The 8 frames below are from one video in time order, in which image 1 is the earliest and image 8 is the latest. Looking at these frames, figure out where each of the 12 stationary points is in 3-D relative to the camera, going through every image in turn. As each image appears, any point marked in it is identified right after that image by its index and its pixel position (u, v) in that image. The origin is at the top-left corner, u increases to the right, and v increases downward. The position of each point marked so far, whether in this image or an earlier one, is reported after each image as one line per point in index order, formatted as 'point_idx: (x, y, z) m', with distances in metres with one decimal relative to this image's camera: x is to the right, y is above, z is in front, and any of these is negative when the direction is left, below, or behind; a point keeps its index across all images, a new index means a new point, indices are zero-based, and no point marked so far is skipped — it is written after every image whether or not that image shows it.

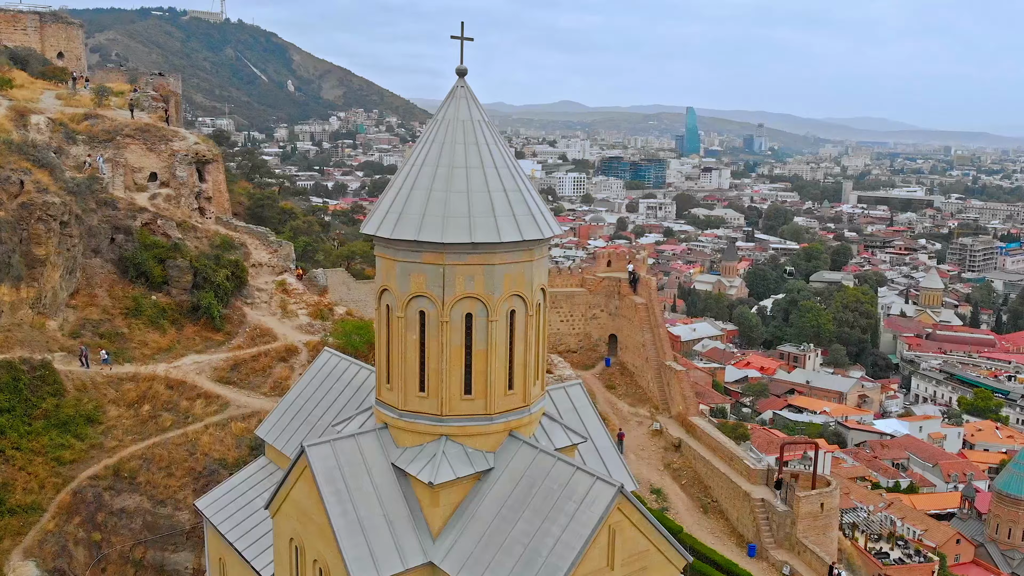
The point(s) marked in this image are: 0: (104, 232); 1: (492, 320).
0: (-7.8, +1.1, +17.4) m
1: (-0.2, -0.3, +8.8) m
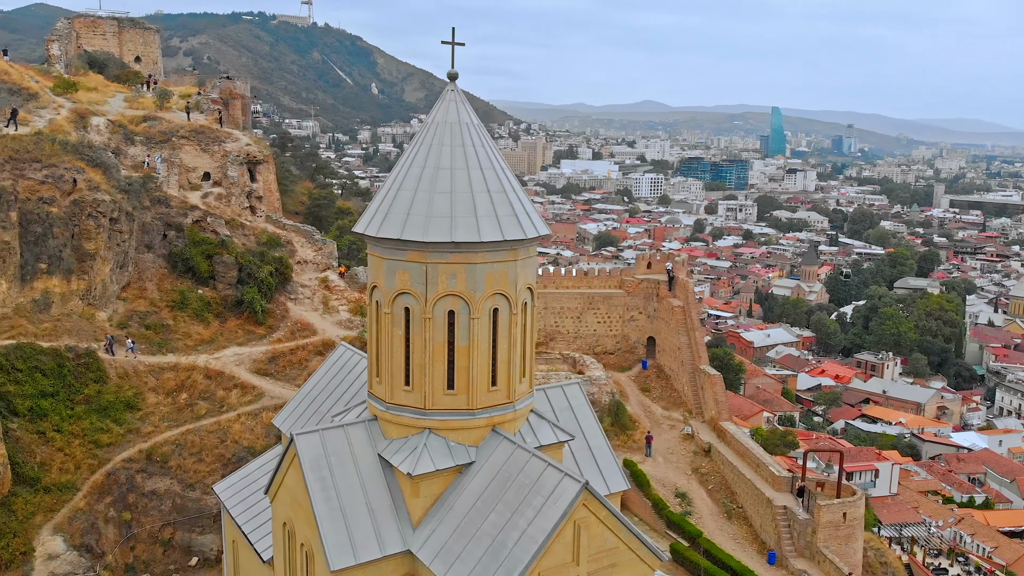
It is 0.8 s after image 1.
0: (-7.1, +1.2, +18.2) m
1: (-0.4, -0.3, +9.0) m
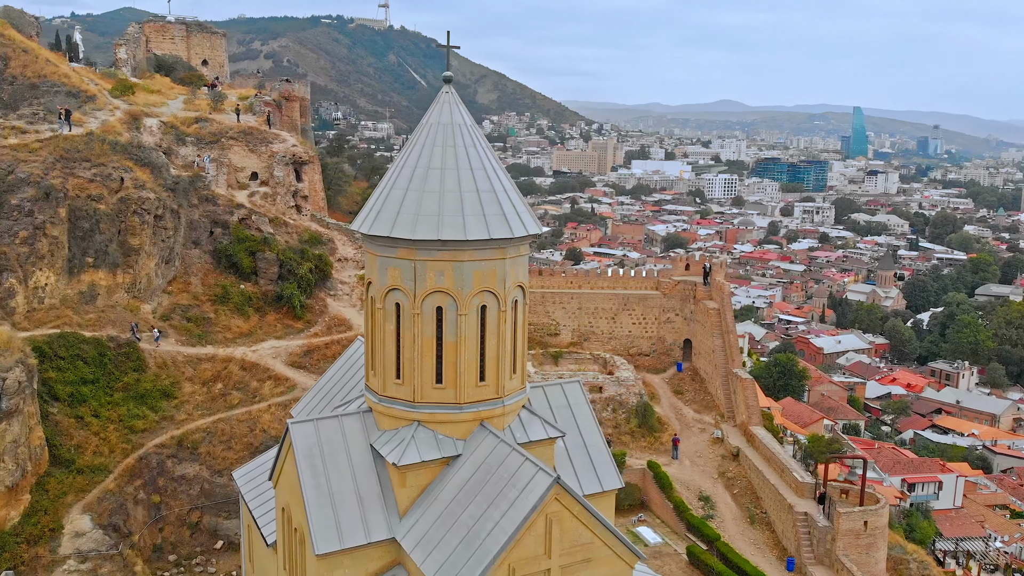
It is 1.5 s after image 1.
0: (-6.4, +1.3, +19.0) m
1: (-0.5, -0.3, +9.3) m
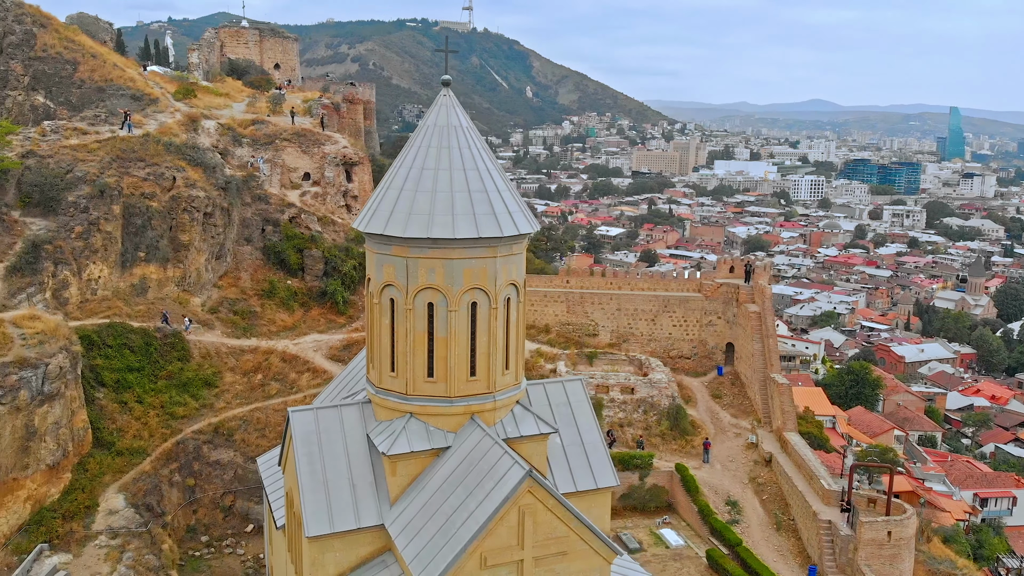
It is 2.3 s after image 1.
0: (-5.6, +1.4, +19.8) m
1: (-0.6, -0.2, +9.5) m
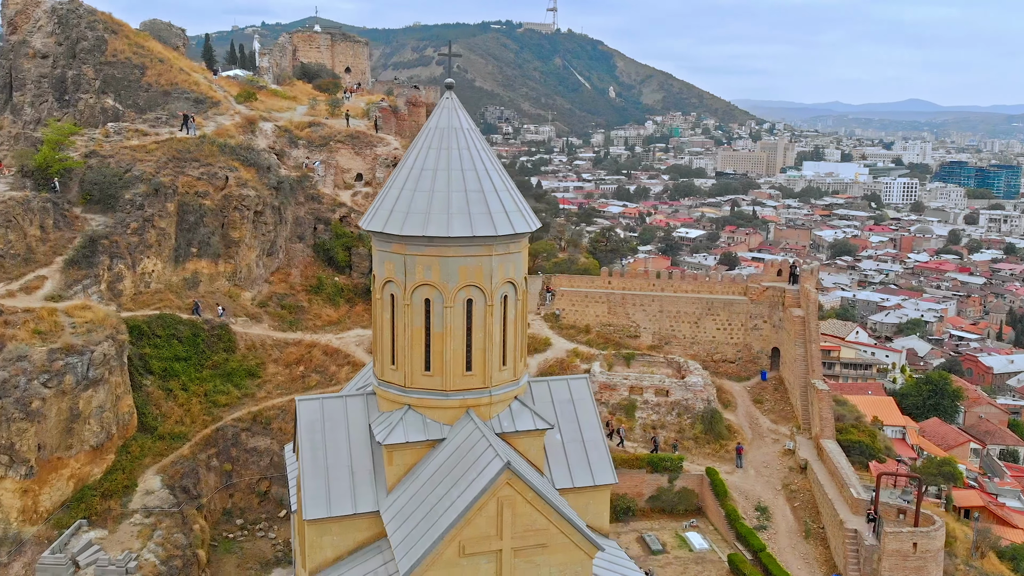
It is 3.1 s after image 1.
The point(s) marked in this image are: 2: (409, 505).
0: (-4.6, +1.5, +20.5) m
1: (-0.7, -0.2, +9.8) m
2: (-1.1, -2.2, +9.4) m
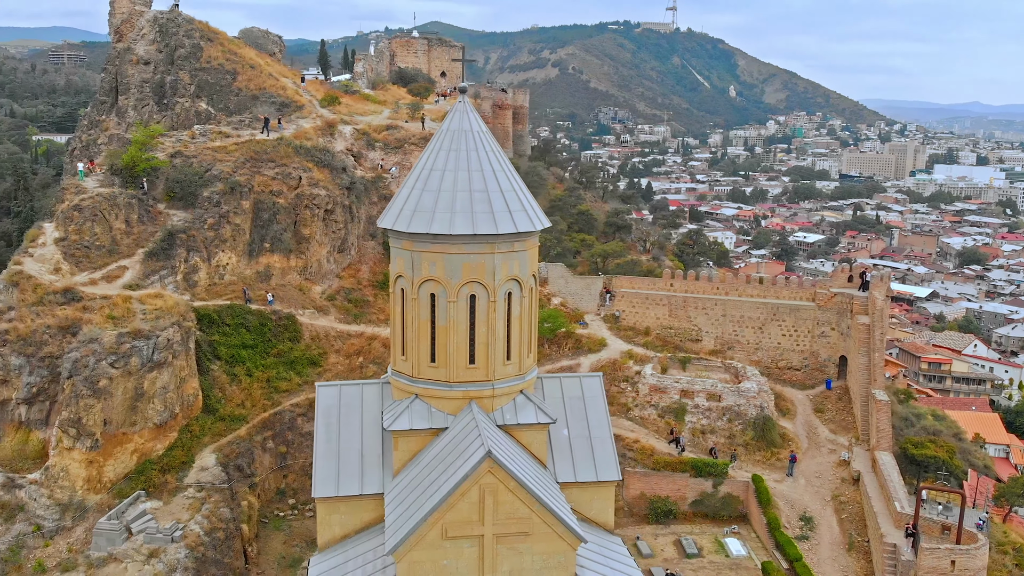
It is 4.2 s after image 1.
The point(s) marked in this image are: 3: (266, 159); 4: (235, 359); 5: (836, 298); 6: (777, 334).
0: (-3.1, +1.6, +21.4) m
1: (-0.7, -0.2, +10.3) m
2: (-1.2, -2.2, +9.9) m
3: (-5.2, +2.8, +19.5) m
4: (-5.1, -1.3, +16.8) m
5: (+6.8, -0.2, +19.3) m
6: (+5.8, -1.0, +19.9) m
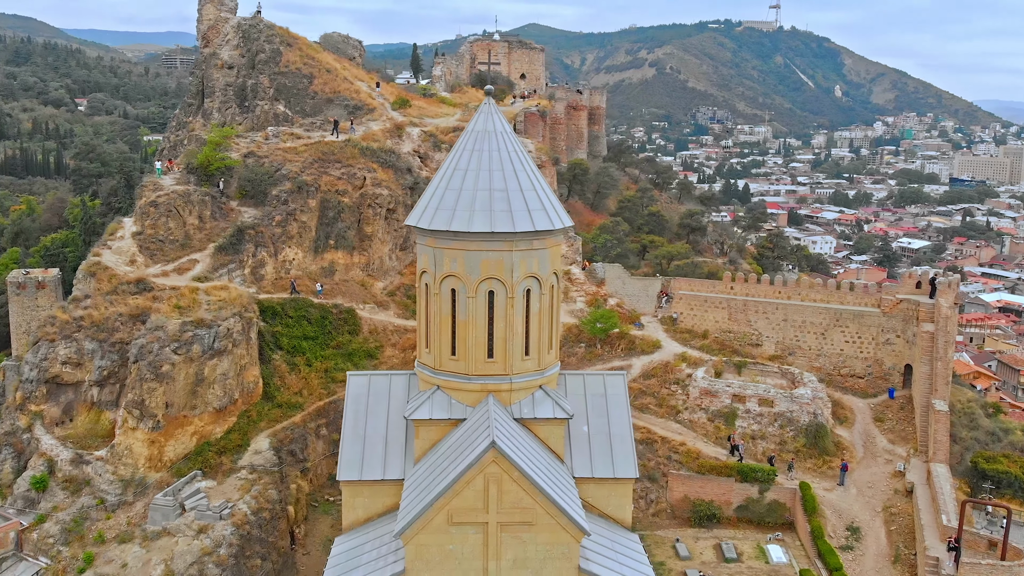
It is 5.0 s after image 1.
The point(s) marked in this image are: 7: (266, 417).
0: (-1.6, +1.7, +21.9) m
1: (-0.5, -0.1, +10.6) m
2: (-1.0, -2.1, +10.3) m
3: (-3.9, +2.9, +20.3) m
4: (-4.2, -1.2, +17.5) m
5: (+8.0, -0.3, +18.8) m
6: (+7.0, -1.1, +19.4) m
7: (-4.3, -2.3, +16.0) m
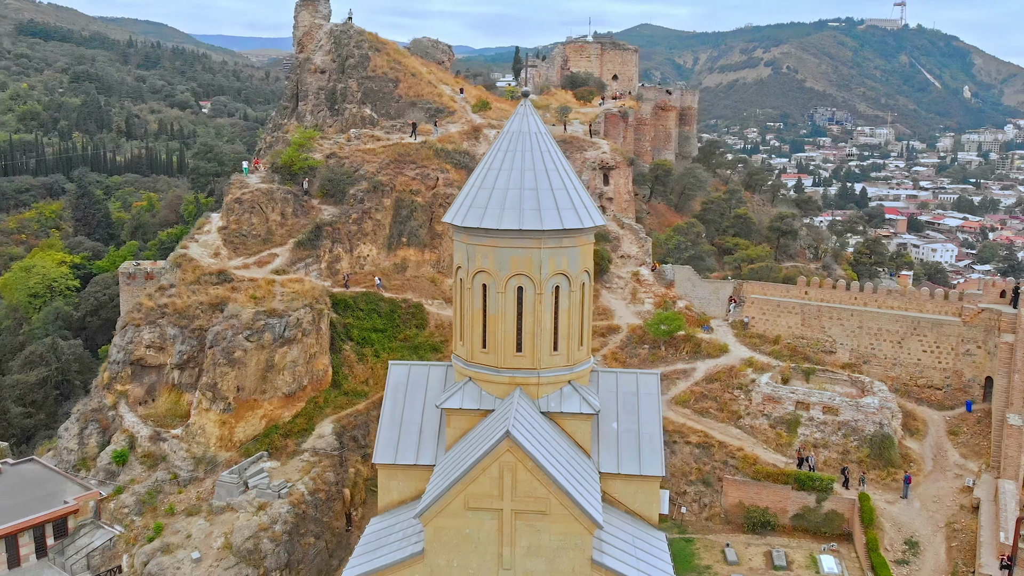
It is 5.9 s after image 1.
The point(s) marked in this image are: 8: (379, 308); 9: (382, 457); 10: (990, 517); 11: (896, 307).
0: (+0.2, +1.7, +22.4) m
1: (-0.1, -0.1, +11.0) m
2: (-0.8, -2.1, +10.8) m
3: (-2.3, +3.0, +21.1) m
4: (-3.0, -1.1, +18.3) m
5: (+9.3, -0.5, +18.1) m
6: (+8.3, -1.3, +18.8) m
7: (-3.3, -2.1, +16.9) m
8: (-2.8, -0.4, +18.9) m
9: (-1.7, -2.1, +11.2) m
10: (+7.7, -3.7, +14.6) m
11: (+8.1, -0.4, +19.3) m
